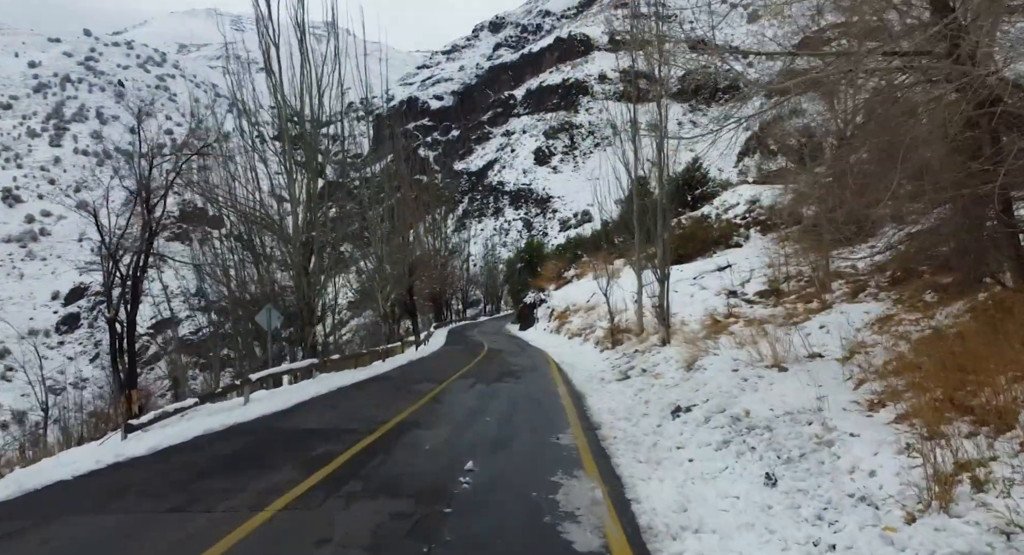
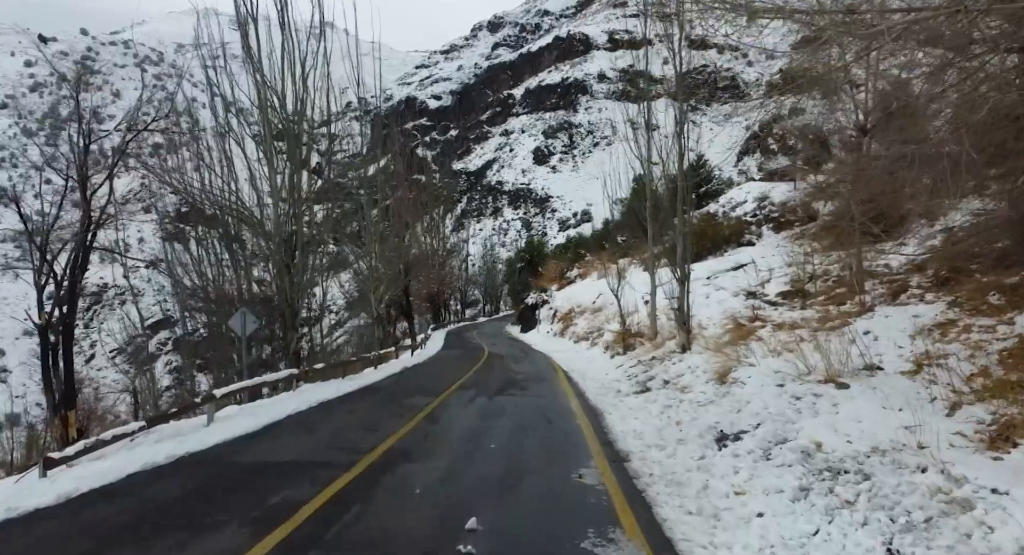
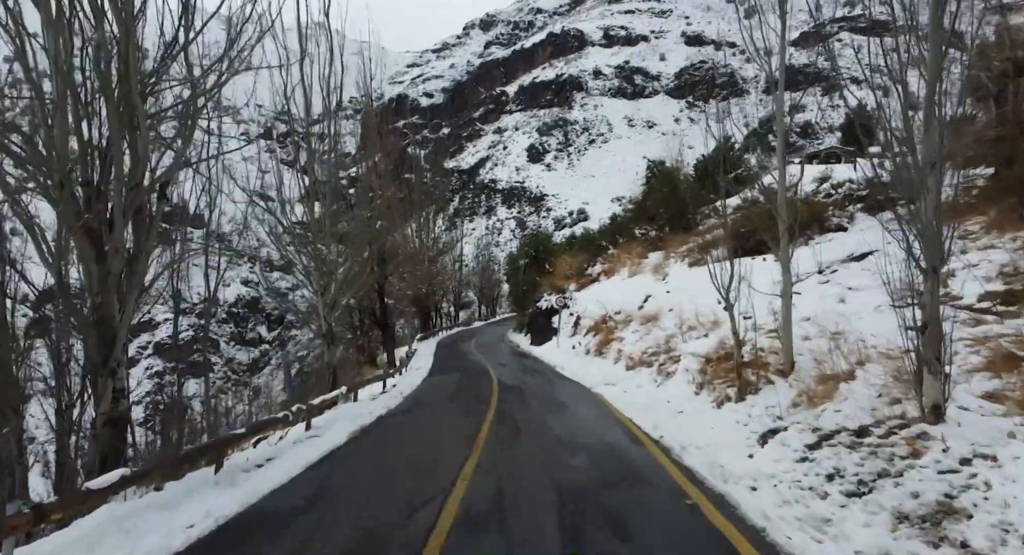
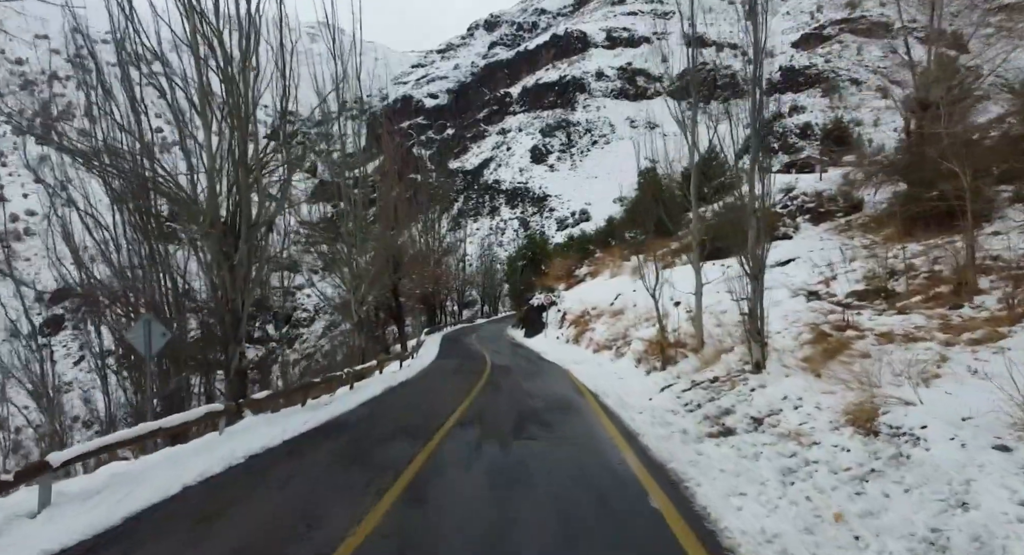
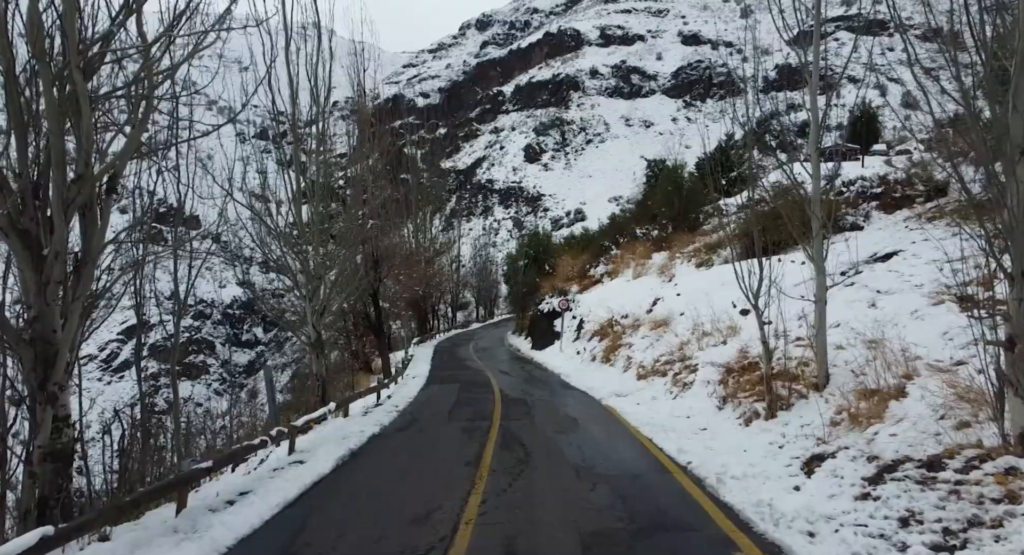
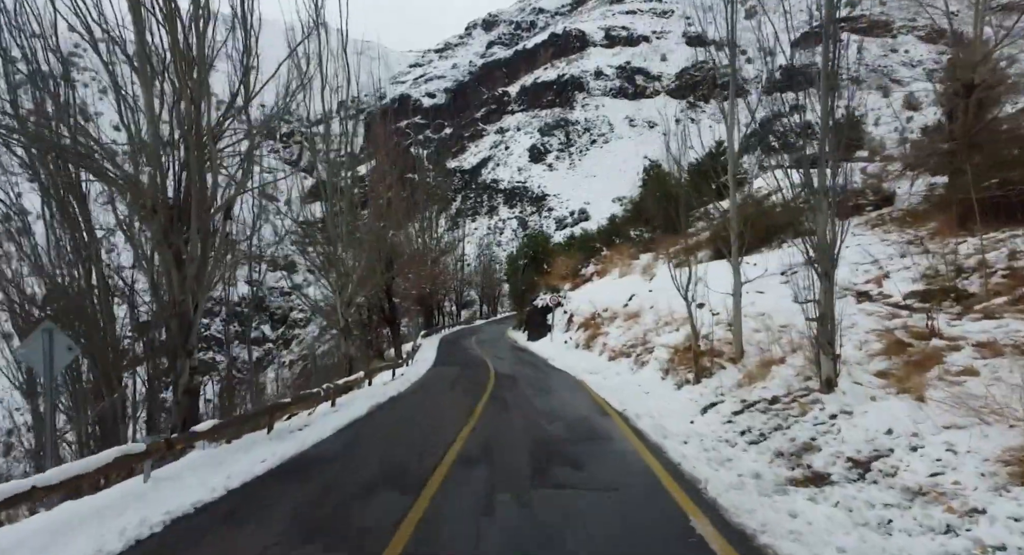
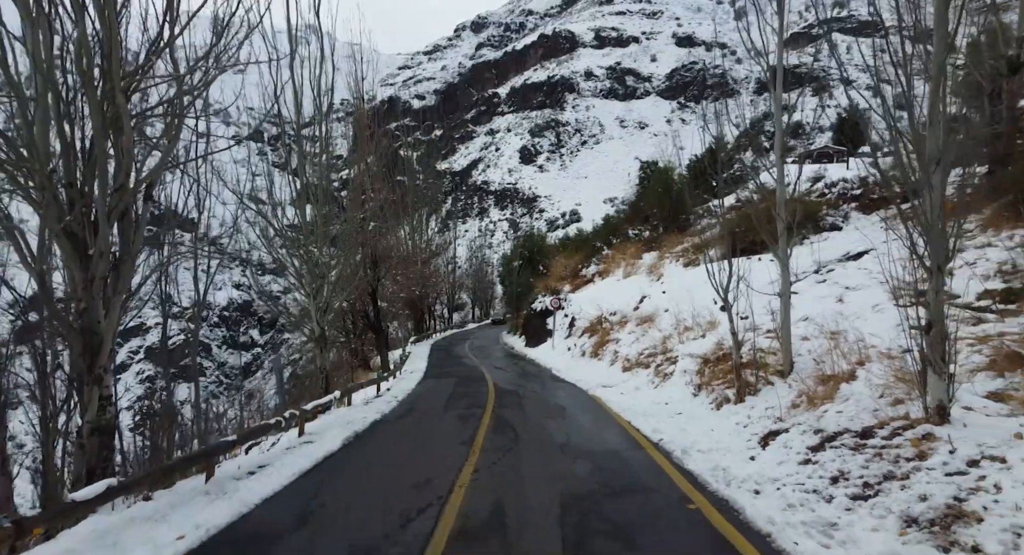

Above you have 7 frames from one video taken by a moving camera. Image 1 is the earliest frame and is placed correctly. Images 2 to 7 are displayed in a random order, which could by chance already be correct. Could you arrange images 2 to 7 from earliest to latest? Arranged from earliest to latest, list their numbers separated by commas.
2, 4, 6, 3, 5, 7
